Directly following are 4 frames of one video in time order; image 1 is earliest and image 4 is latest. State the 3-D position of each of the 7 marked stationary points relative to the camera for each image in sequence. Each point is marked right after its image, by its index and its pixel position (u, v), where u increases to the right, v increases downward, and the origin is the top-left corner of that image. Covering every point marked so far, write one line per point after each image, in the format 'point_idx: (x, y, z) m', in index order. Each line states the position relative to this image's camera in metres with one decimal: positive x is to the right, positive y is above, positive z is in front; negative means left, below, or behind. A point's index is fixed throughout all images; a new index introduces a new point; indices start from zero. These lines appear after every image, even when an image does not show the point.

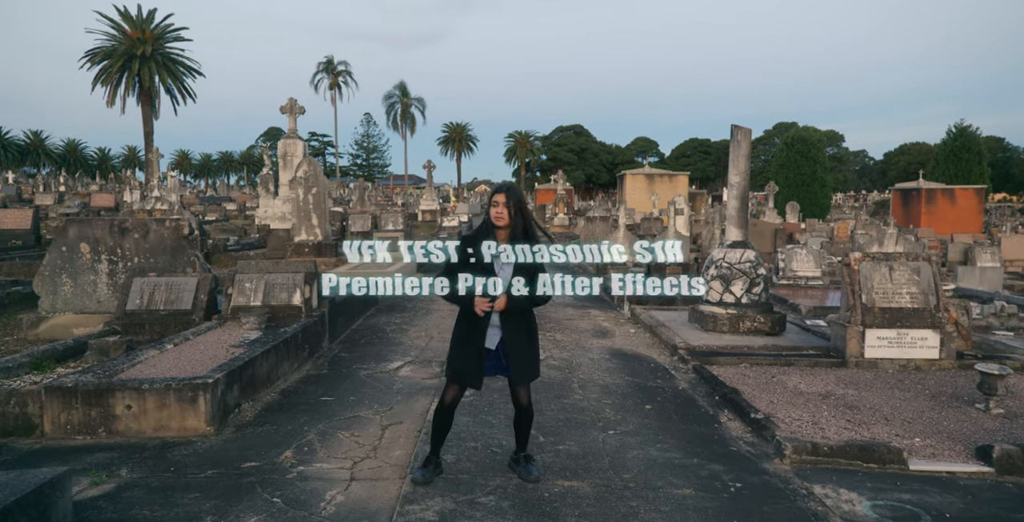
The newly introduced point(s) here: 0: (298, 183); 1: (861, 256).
0: (-4.1, +1.5, +12.1) m
1: (+3.5, +0.1, +6.2) m
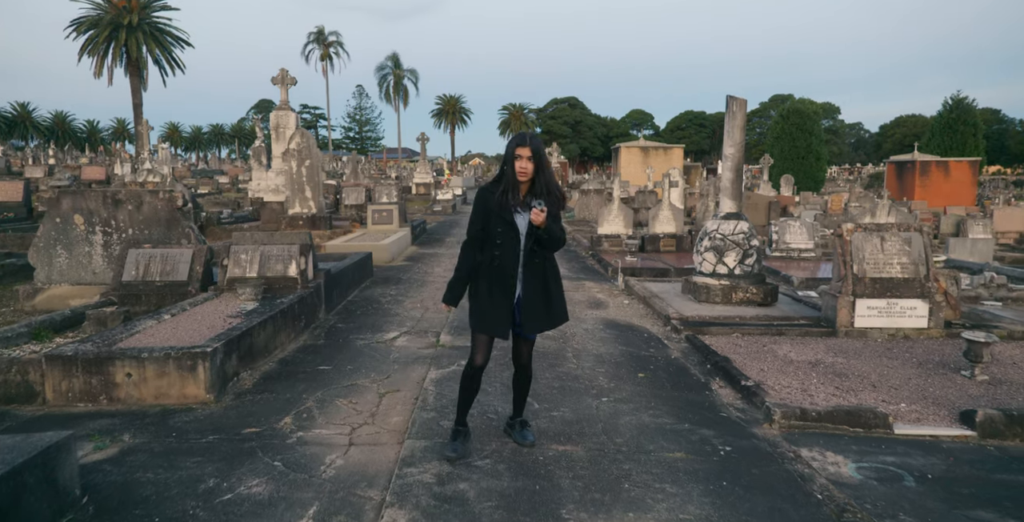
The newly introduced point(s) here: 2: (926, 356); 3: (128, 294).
0: (-4.2, +2.0, +12.0) m
1: (+3.4, +0.3, +6.3) m
2: (+3.6, -0.8, +5.5) m
3: (-3.7, -0.3, +6.0) m
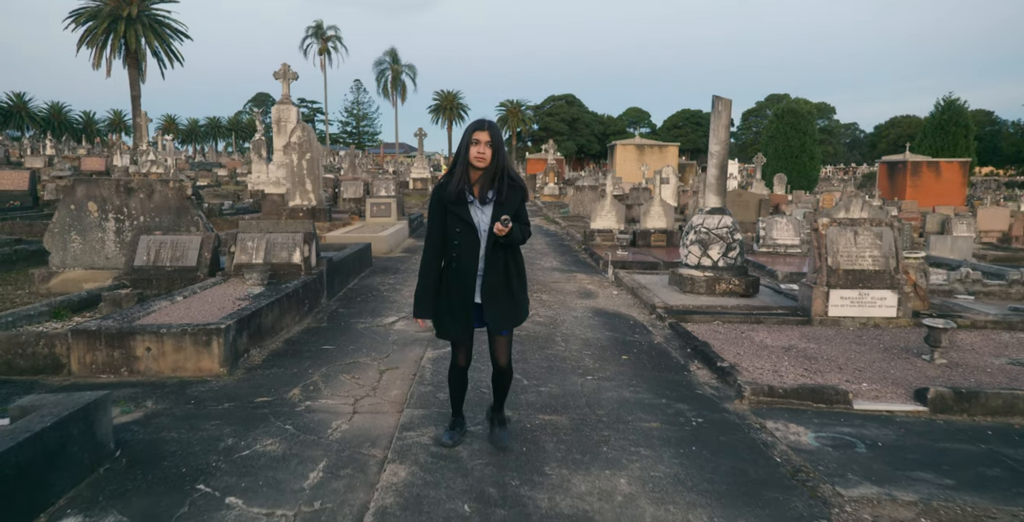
0: (-4.3, +2.2, +12.3) m
1: (+3.3, +0.4, +6.7) m
2: (+3.5, -0.8, +5.9) m
3: (-3.7, -0.2, +6.3) m
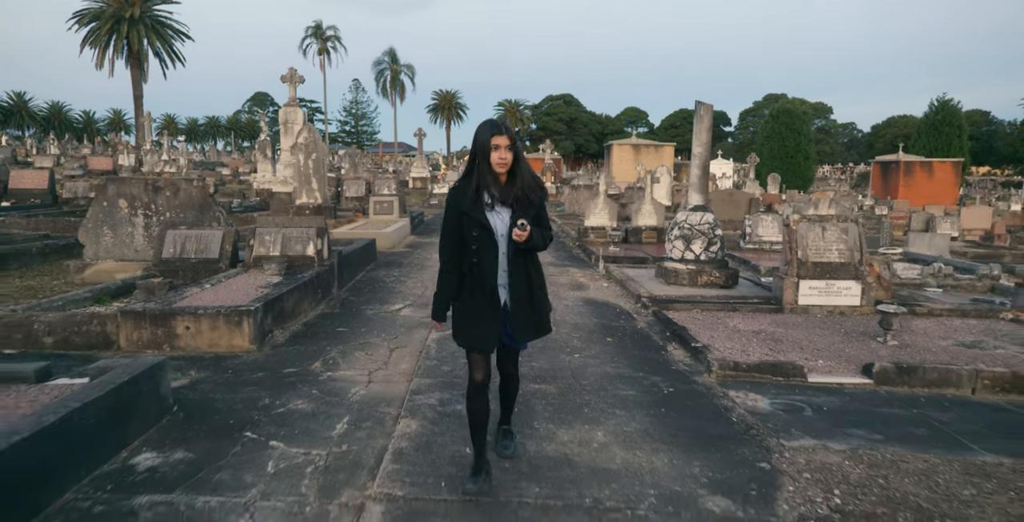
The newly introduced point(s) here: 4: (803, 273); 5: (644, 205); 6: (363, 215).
0: (-4.4, +2.3, +12.9) m
1: (+3.3, +0.5, +7.2) m
2: (+3.5, -0.7, +6.5) m
3: (-3.8, -0.1, +6.9) m
4: (+3.3, -0.1, +7.1) m
5: (+3.0, +1.3, +14.1) m
6: (-3.6, +1.1, +15.4) m
